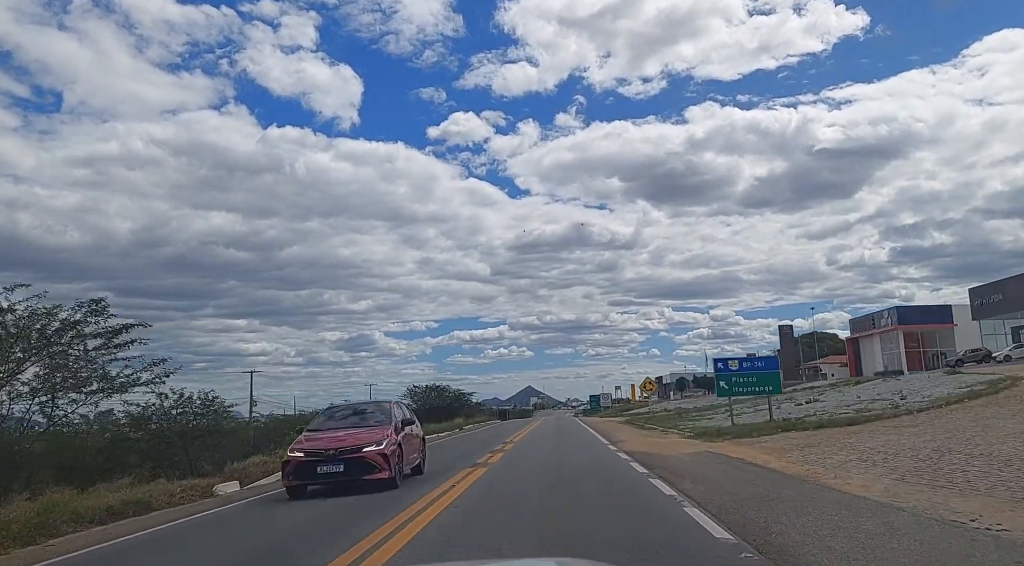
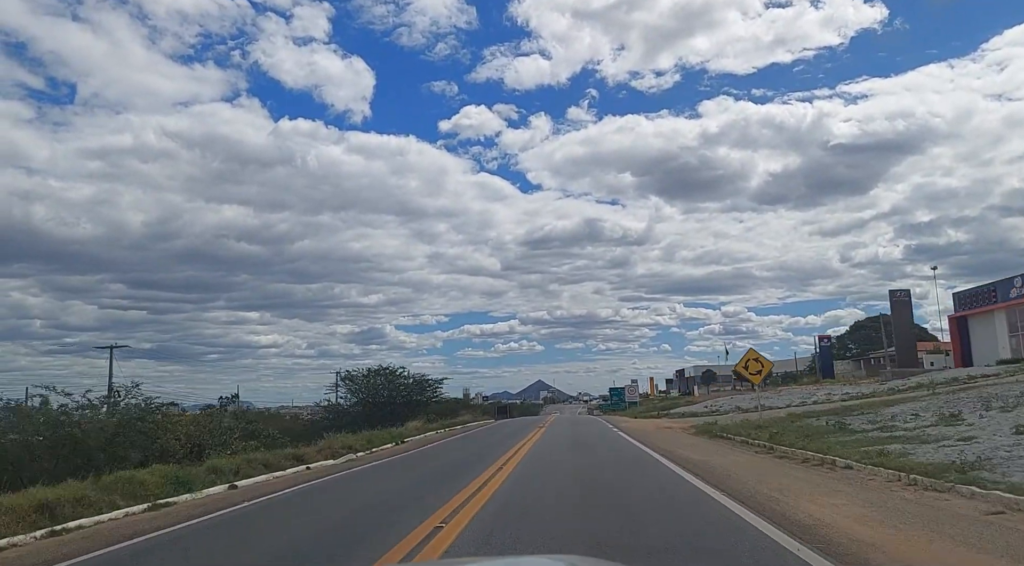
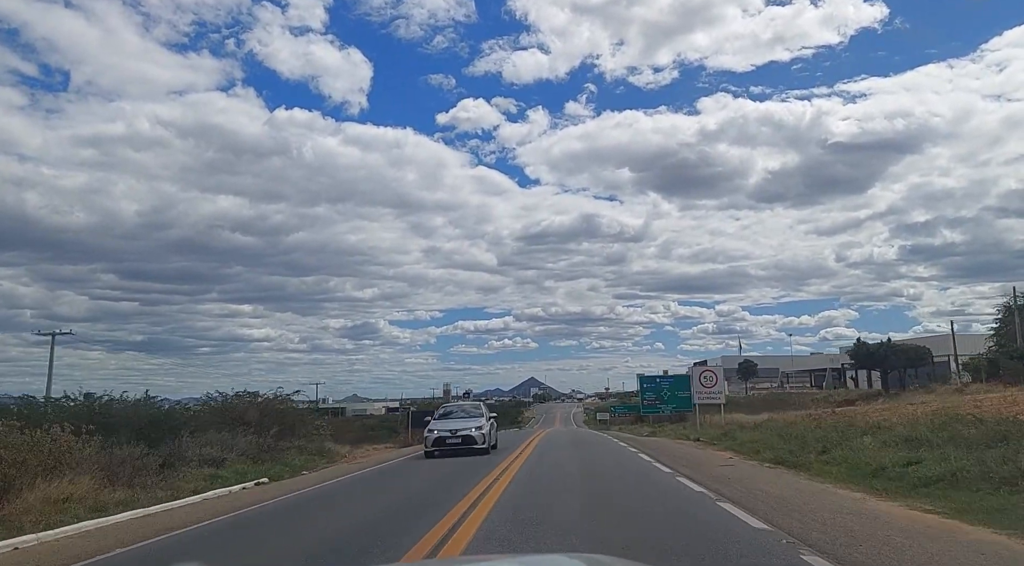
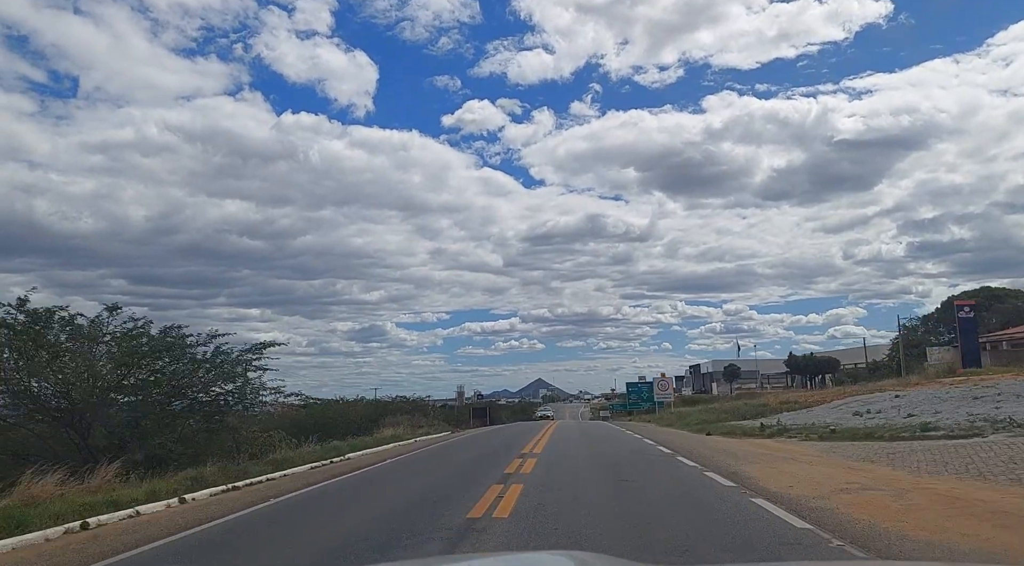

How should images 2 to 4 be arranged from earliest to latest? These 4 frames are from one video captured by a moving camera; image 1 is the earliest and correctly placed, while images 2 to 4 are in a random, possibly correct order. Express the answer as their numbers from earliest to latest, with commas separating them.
2, 4, 3
